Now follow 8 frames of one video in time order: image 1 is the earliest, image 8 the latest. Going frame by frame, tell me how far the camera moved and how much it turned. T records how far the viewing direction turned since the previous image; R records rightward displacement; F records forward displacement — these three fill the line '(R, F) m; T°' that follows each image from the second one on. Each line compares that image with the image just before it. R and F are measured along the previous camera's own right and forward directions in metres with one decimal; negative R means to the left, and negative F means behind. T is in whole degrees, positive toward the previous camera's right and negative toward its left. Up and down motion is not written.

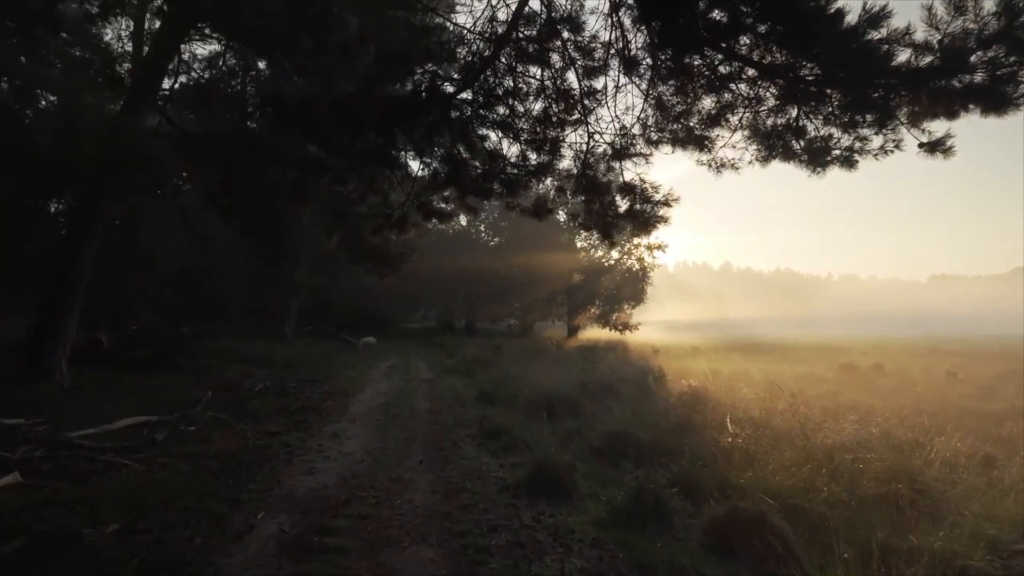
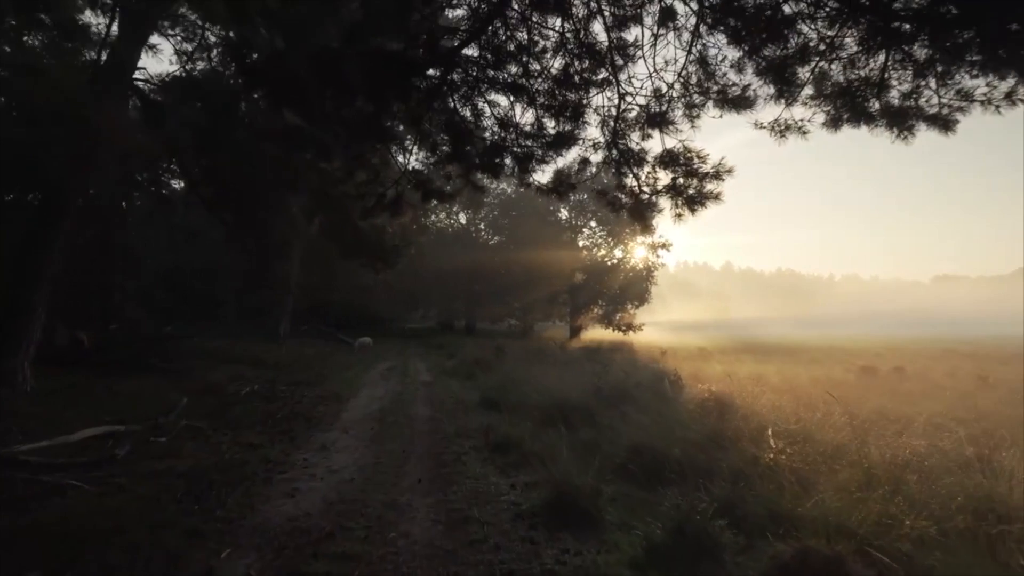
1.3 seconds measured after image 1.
(-0.2, +1.2) m; 0°
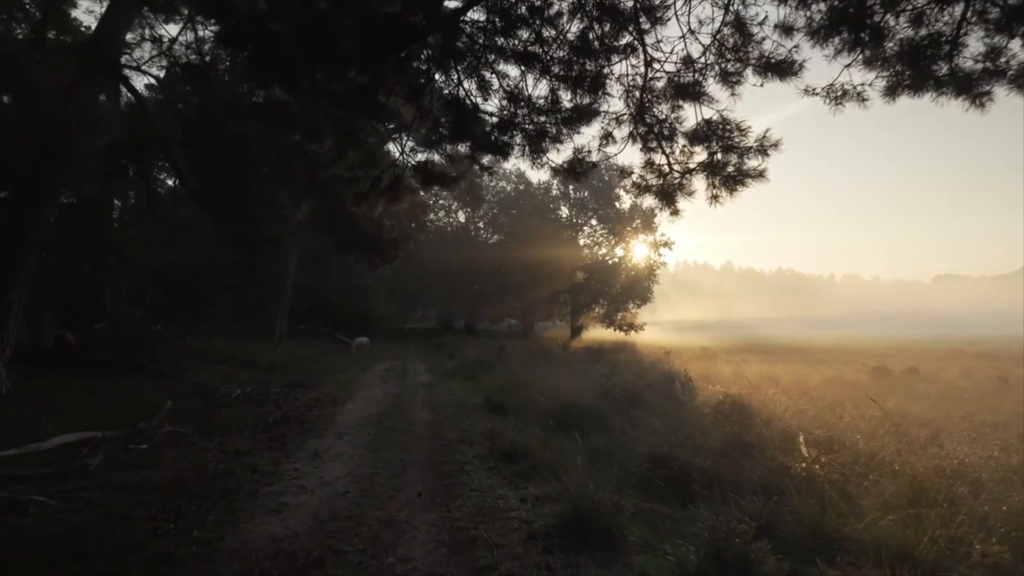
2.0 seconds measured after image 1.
(-0.1, +0.7) m; 0°
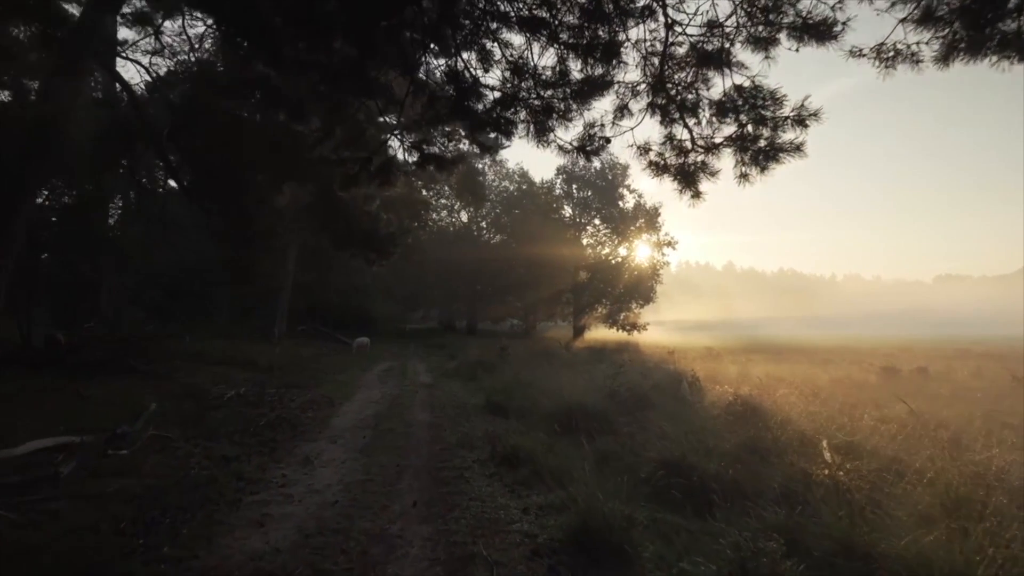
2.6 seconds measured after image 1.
(0.0, +0.5) m; 0°
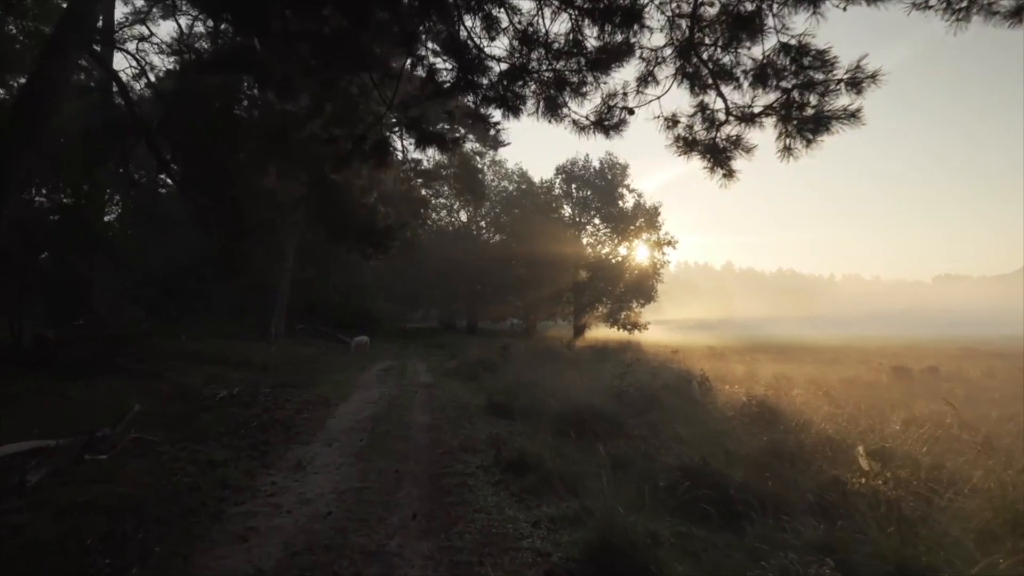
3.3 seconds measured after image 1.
(-0.1, +0.6) m; 0°
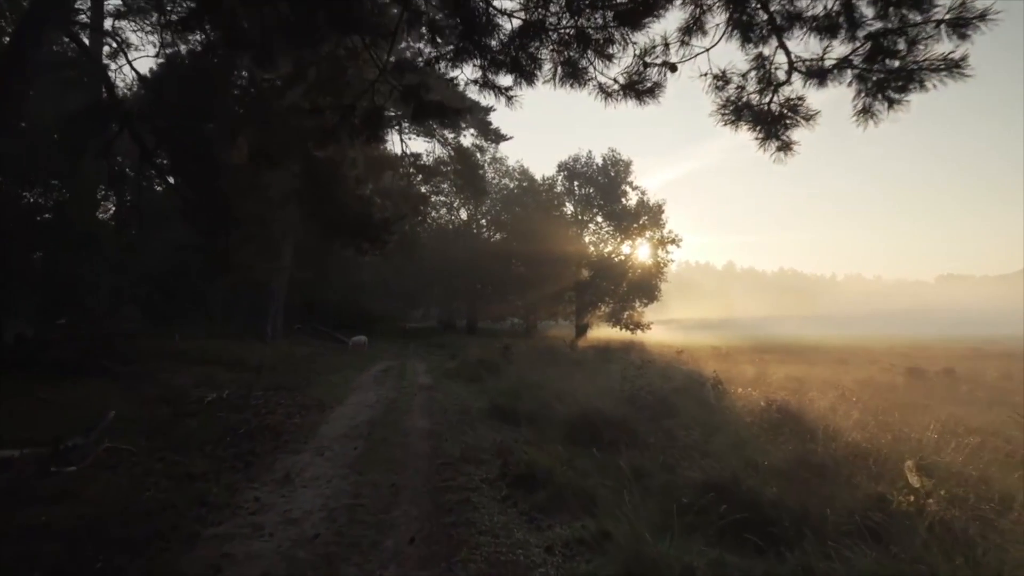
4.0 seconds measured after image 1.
(-0.1, +0.7) m; 0°
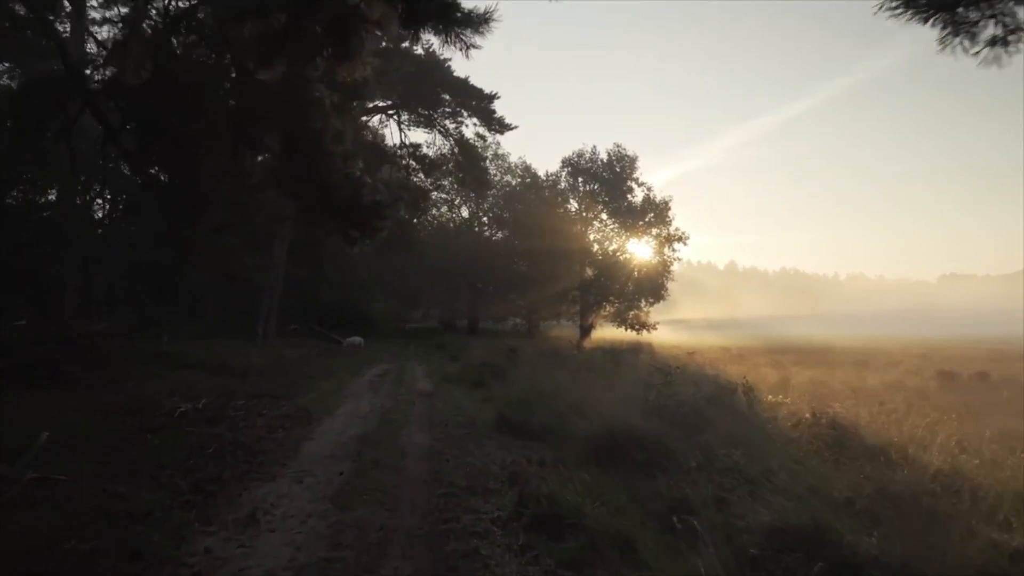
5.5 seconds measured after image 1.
(-0.2, +1.5) m; 0°
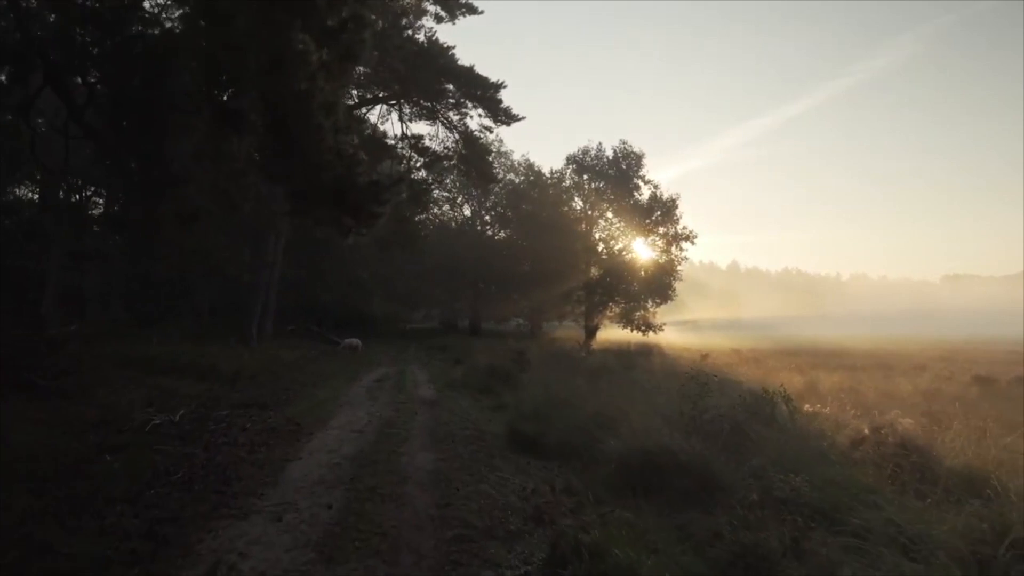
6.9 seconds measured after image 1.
(-0.2, +1.4) m; 0°
